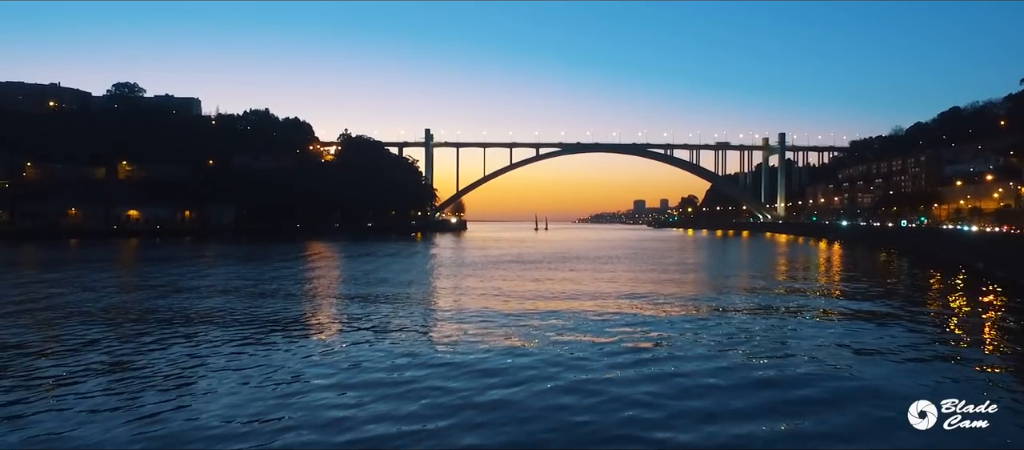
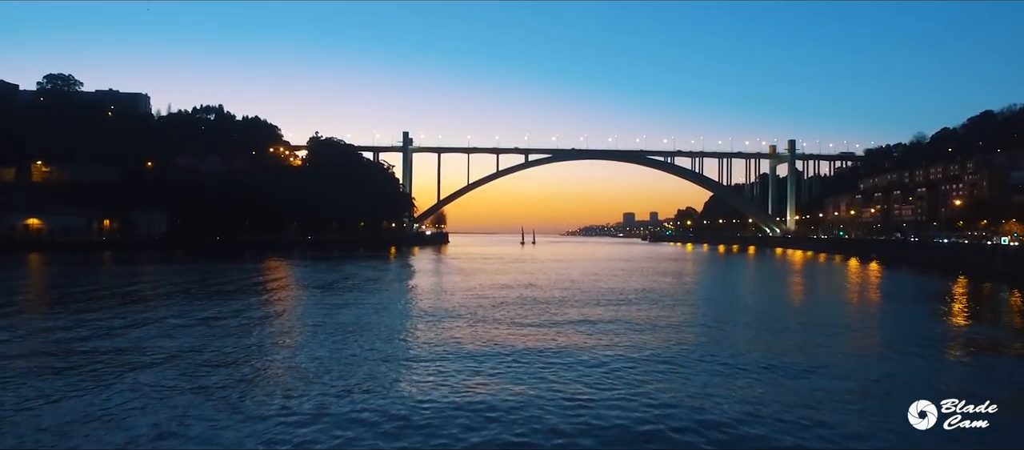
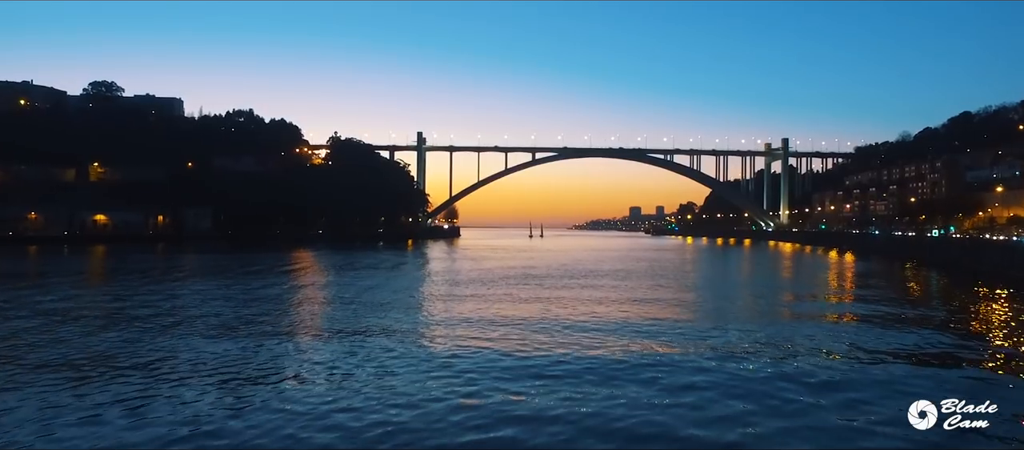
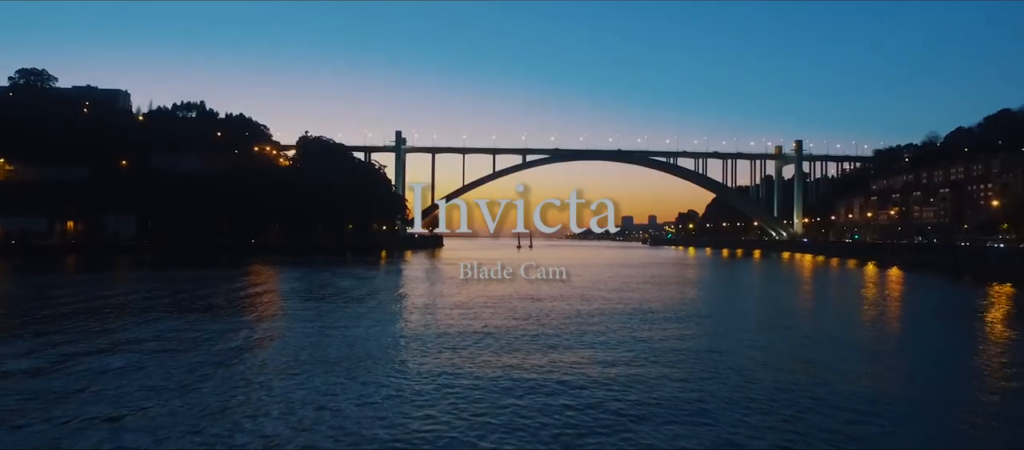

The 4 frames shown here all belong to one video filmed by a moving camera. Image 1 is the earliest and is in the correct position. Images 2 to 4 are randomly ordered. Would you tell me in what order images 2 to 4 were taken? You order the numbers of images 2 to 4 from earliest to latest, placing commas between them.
3, 2, 4
